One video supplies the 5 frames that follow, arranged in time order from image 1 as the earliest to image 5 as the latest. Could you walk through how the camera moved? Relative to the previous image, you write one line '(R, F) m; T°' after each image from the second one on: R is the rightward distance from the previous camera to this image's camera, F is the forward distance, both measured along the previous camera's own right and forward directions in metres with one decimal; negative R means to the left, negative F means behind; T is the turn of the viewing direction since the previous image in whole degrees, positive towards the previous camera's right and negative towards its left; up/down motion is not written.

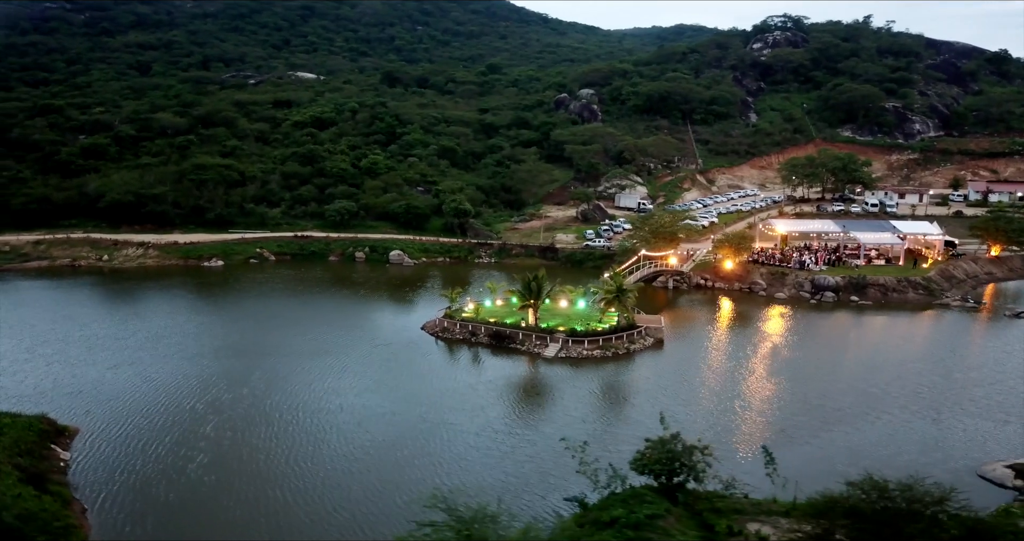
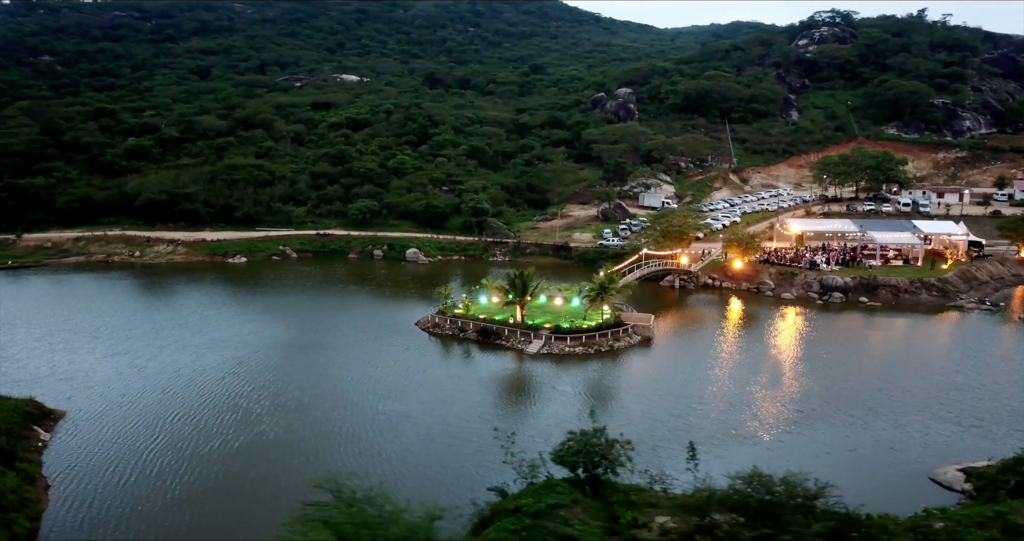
(+2.9, -0.2) m; -4°
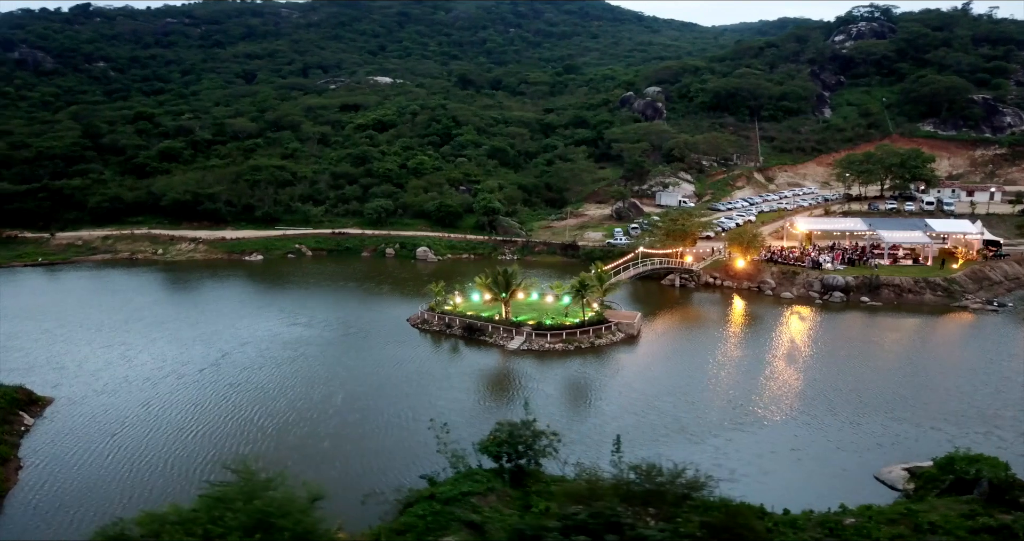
(+2.6, -0.3) m; -3°
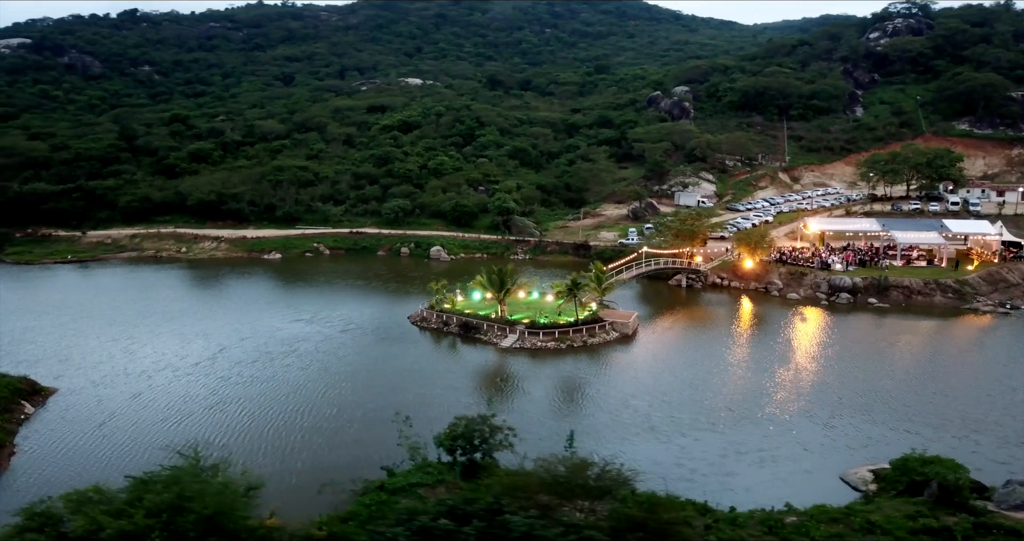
(+1.8, -0.2) m; -3°
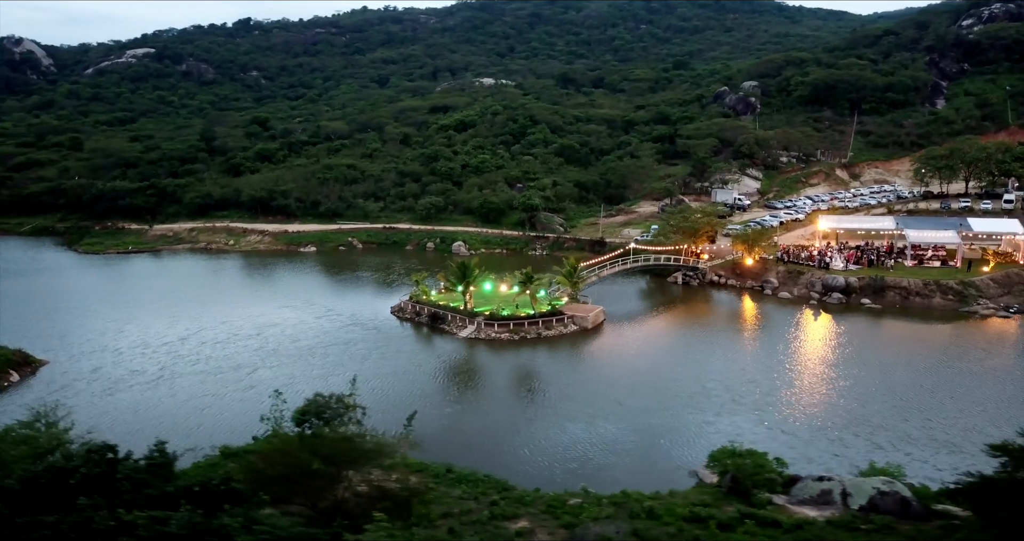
(+6.0, -0.5) m; -7°
